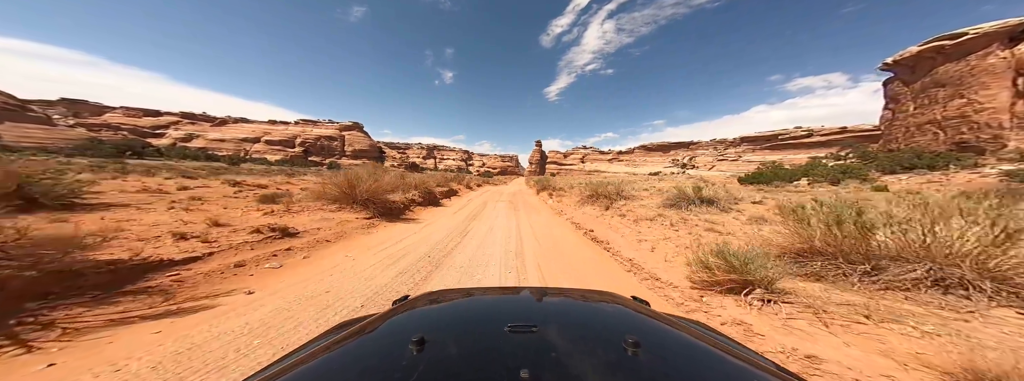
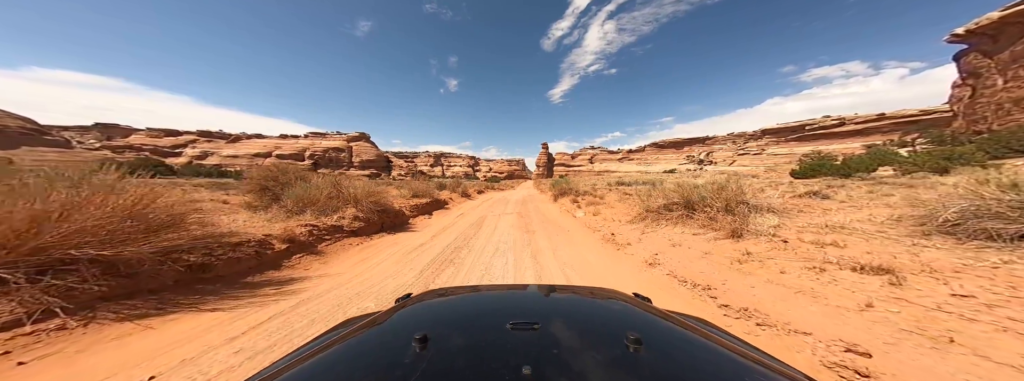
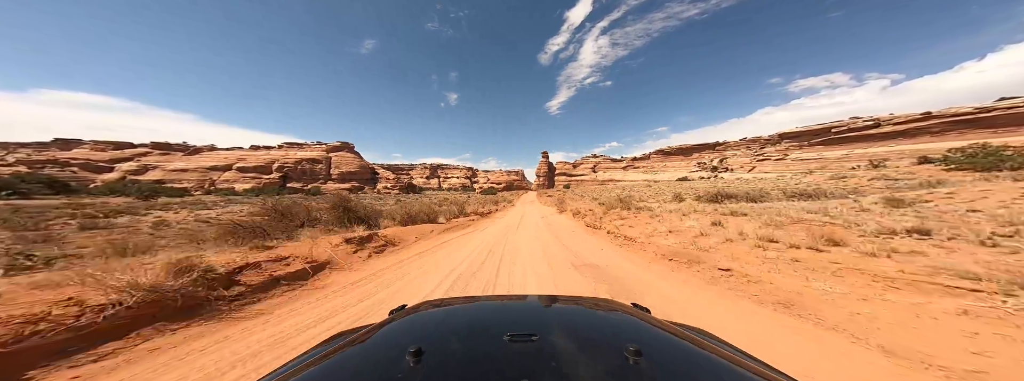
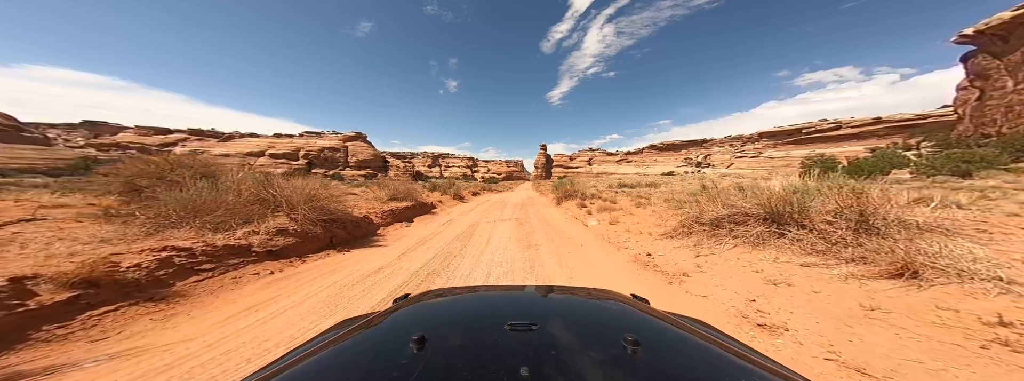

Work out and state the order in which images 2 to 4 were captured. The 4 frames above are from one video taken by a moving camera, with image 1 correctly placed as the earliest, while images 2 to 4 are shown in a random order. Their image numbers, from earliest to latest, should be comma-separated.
2, 4, 3
